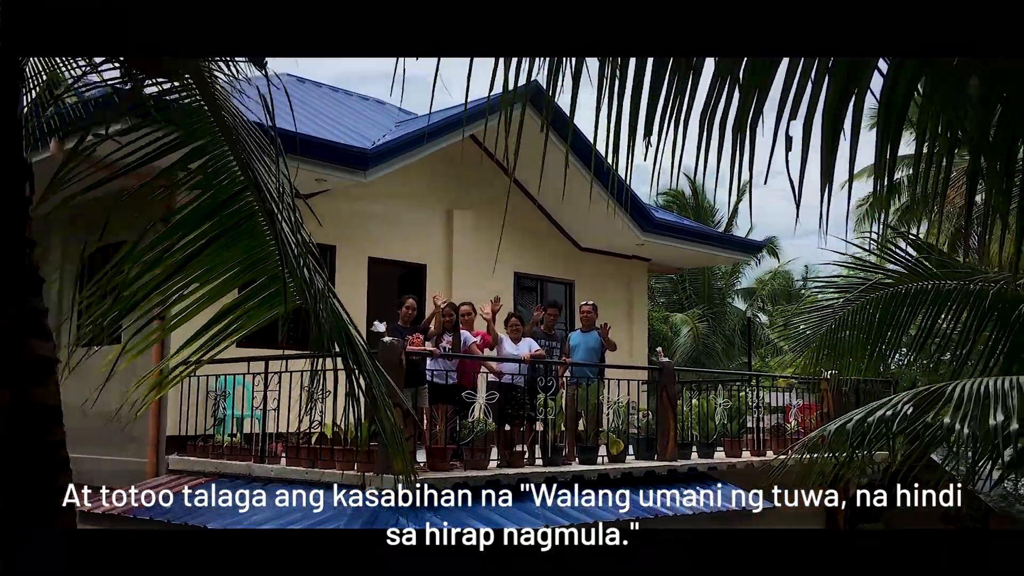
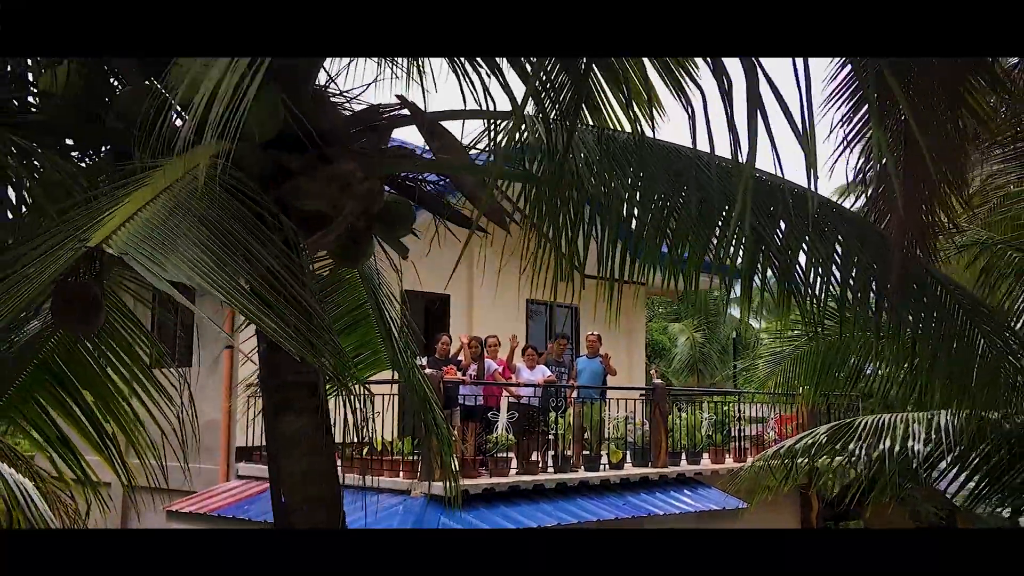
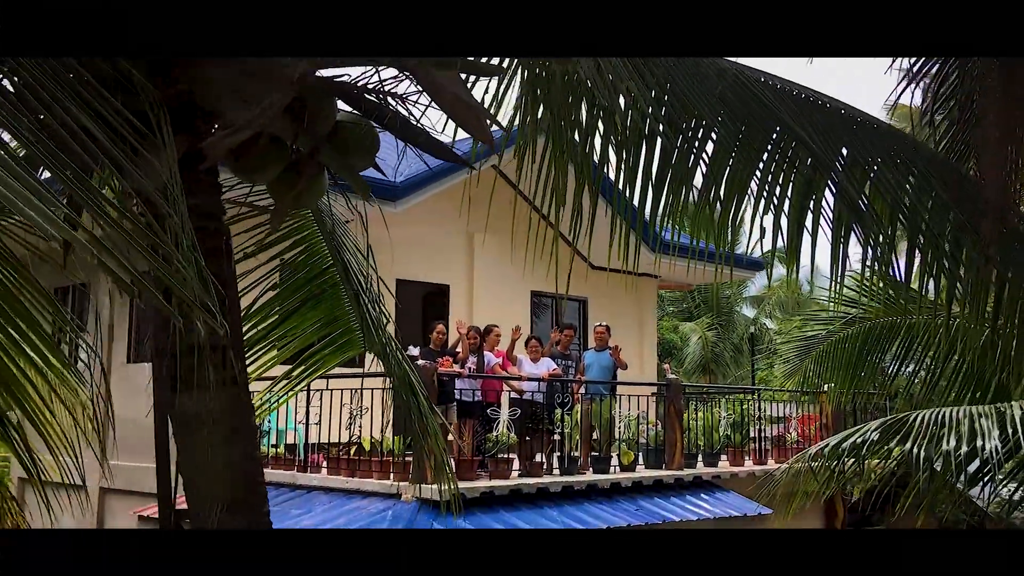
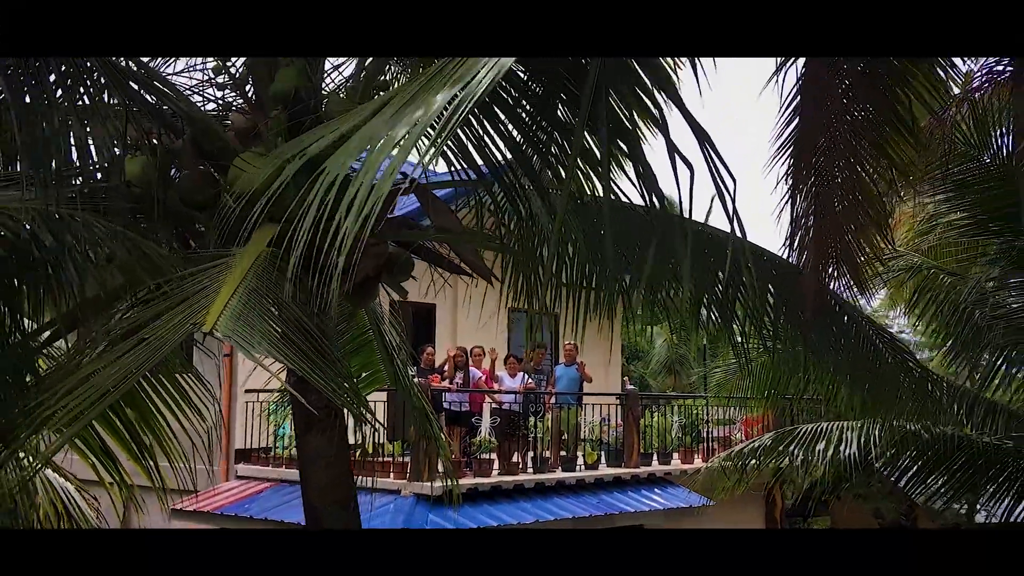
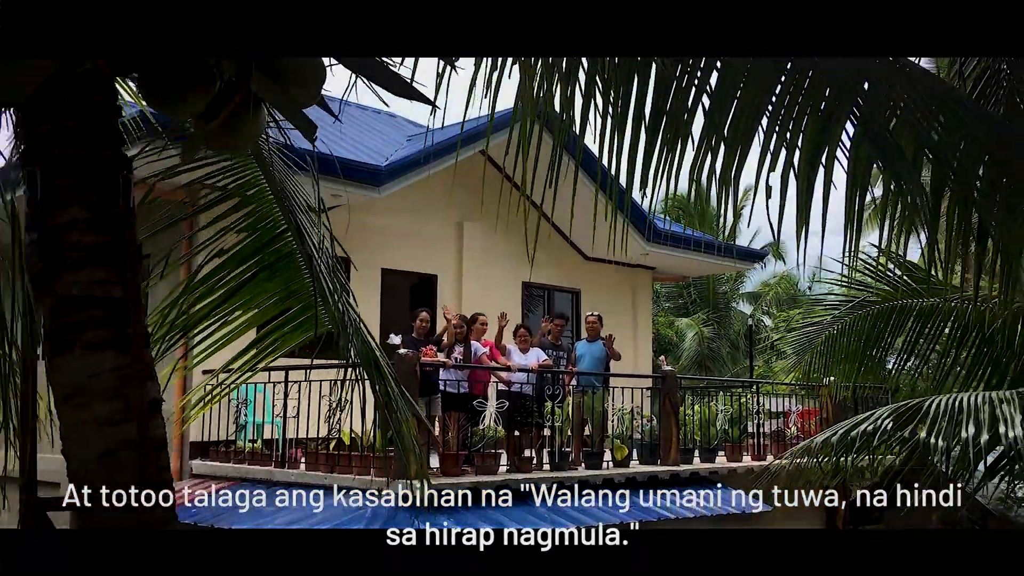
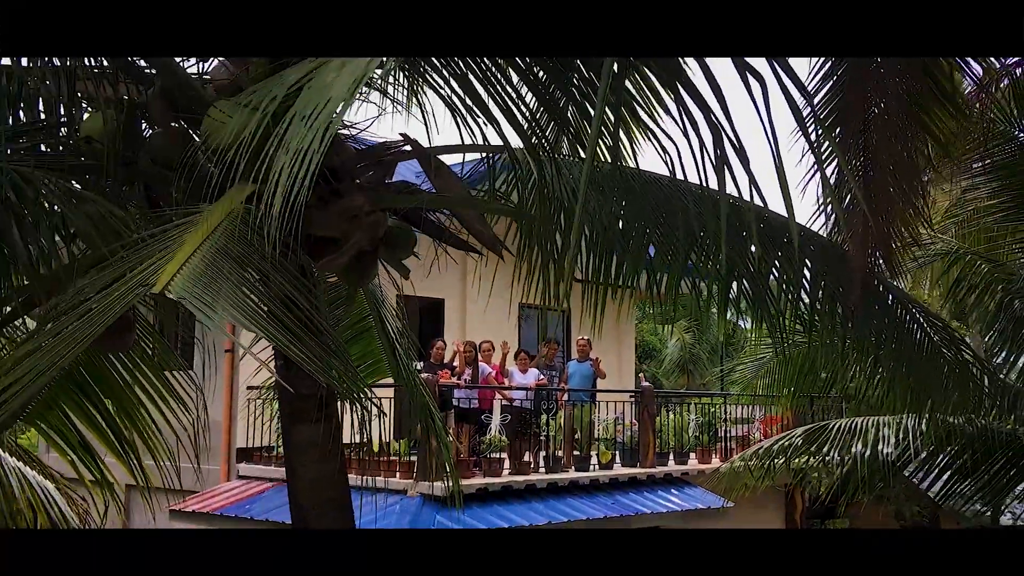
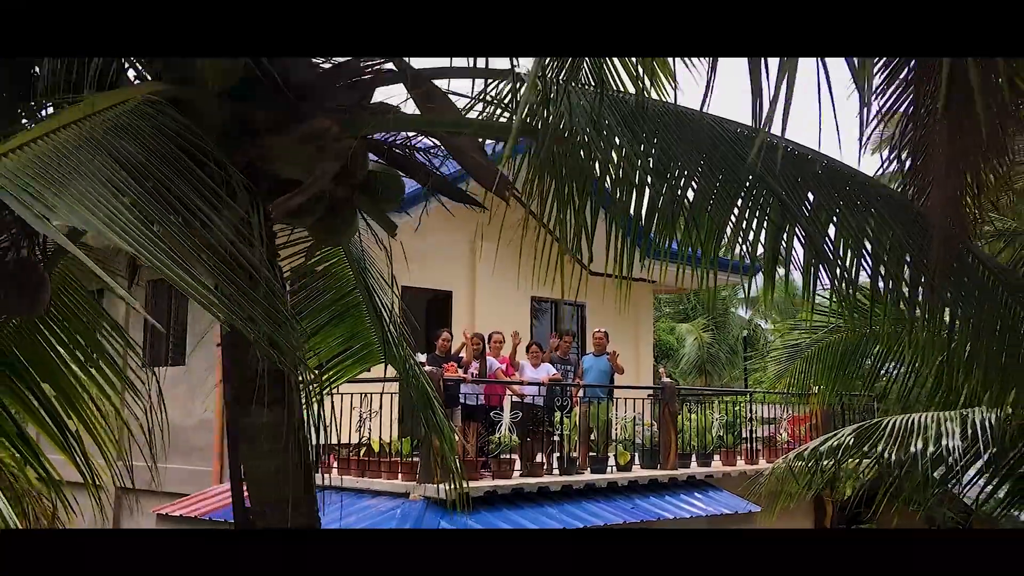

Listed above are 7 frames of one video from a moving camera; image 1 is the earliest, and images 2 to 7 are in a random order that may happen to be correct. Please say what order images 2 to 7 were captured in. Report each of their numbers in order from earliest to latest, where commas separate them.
5, 3, 7, 2, 6, 4
